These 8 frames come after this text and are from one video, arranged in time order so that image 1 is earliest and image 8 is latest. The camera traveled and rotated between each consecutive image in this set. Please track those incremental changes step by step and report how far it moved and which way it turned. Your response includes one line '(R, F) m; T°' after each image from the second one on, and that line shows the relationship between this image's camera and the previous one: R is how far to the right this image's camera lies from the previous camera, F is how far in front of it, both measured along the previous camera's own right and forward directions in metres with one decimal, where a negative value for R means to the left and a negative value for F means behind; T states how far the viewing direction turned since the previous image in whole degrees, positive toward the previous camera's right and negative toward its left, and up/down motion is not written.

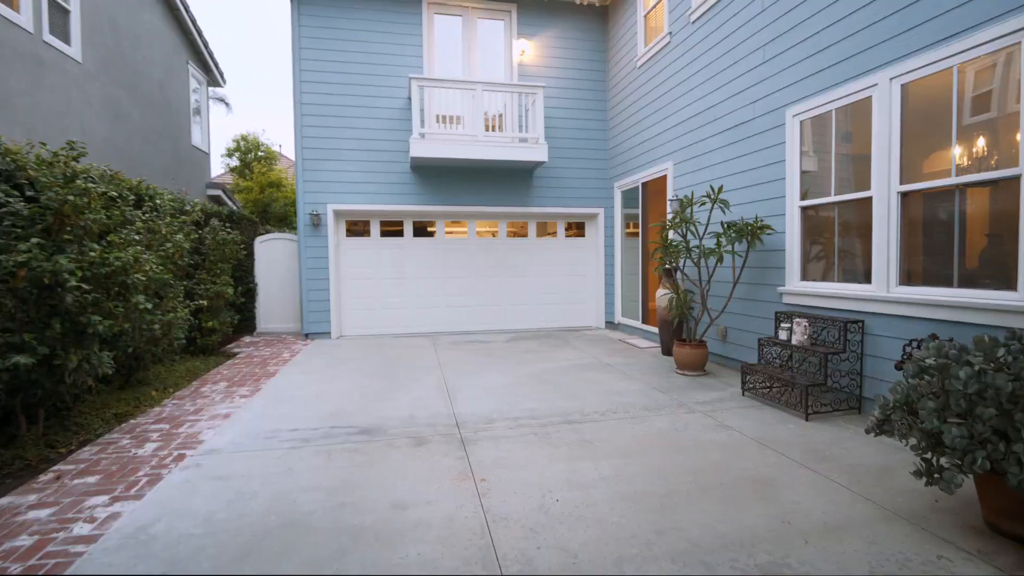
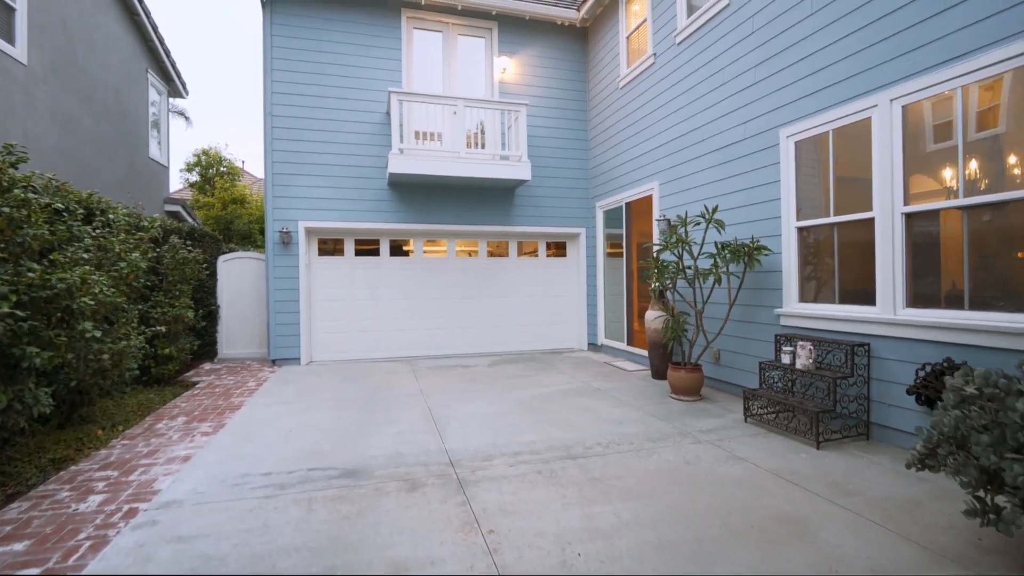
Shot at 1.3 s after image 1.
(-0.2, +0.3) m; +4°
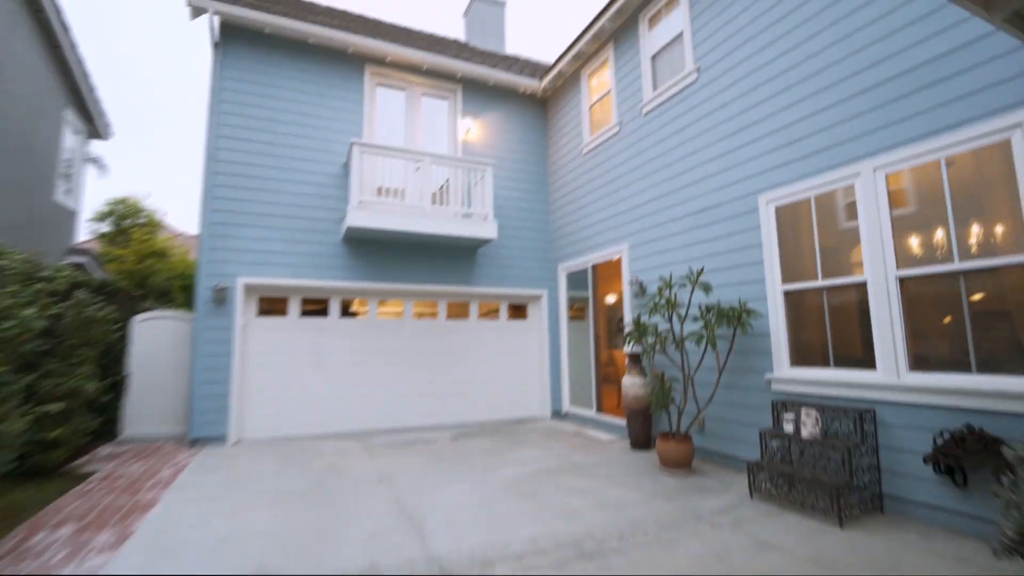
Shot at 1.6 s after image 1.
(-0.4, +0.4) m; +8°
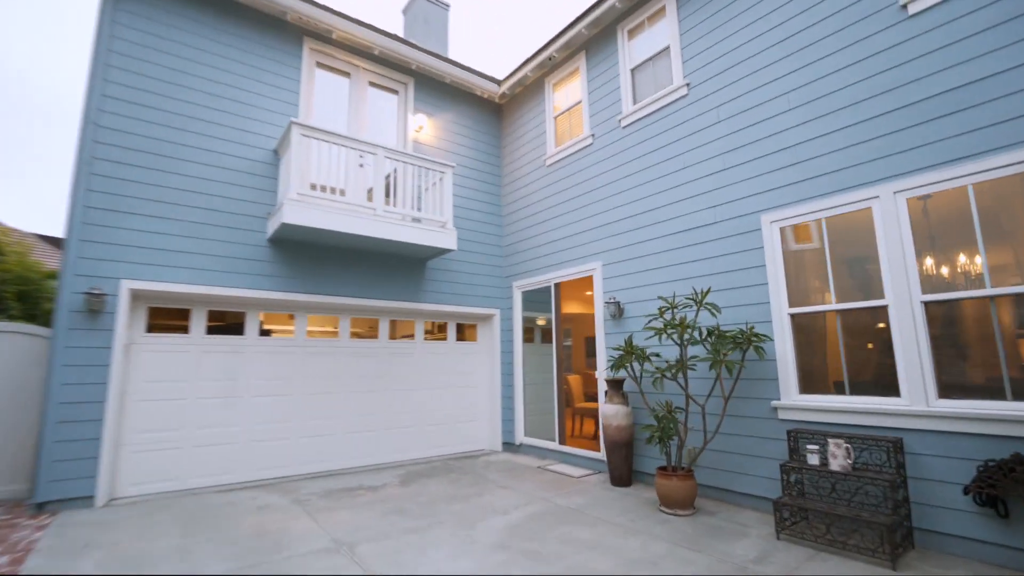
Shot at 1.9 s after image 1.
(-0.8, +0.8) m; +12°
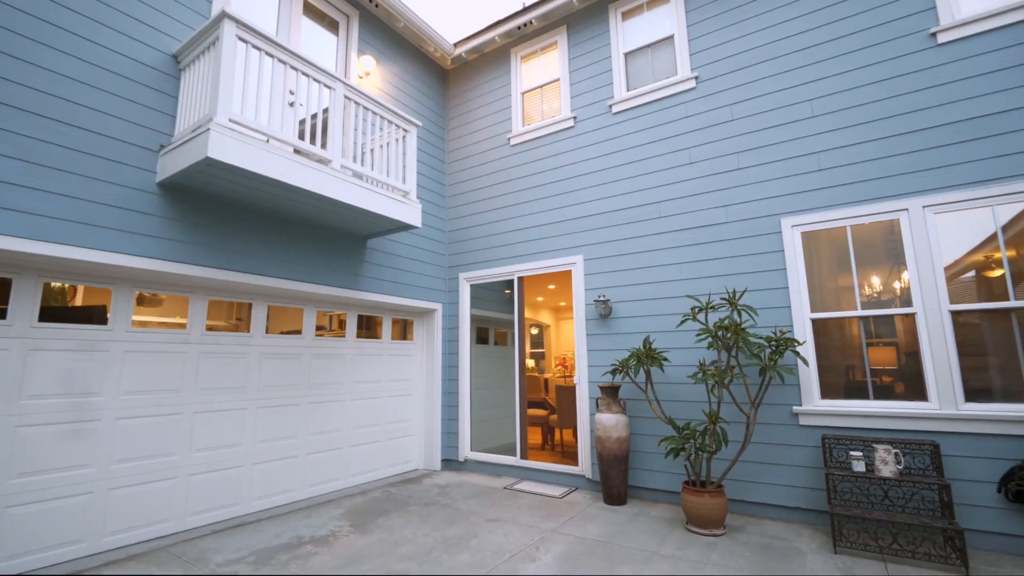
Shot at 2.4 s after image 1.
(-1.4, +1.1) m; +19°
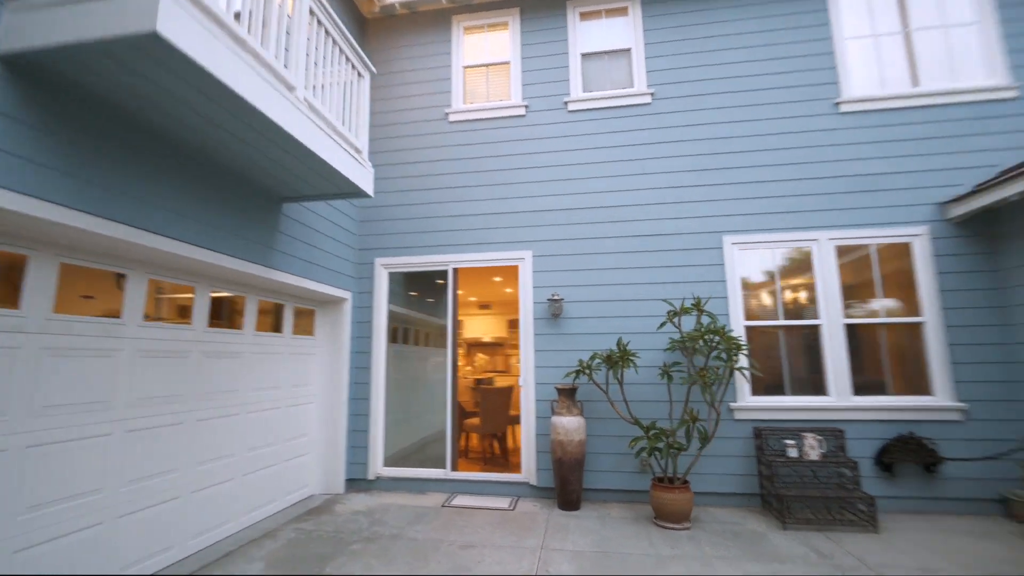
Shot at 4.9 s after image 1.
(-1.5, +0.8) m; +24°
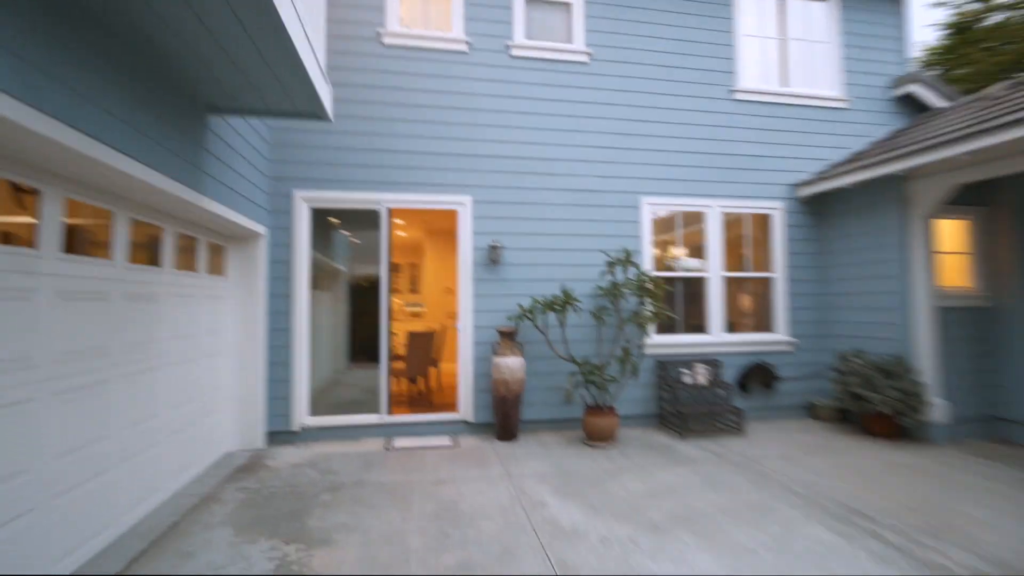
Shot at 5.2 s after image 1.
(-1.1, +0.1) m; +20°
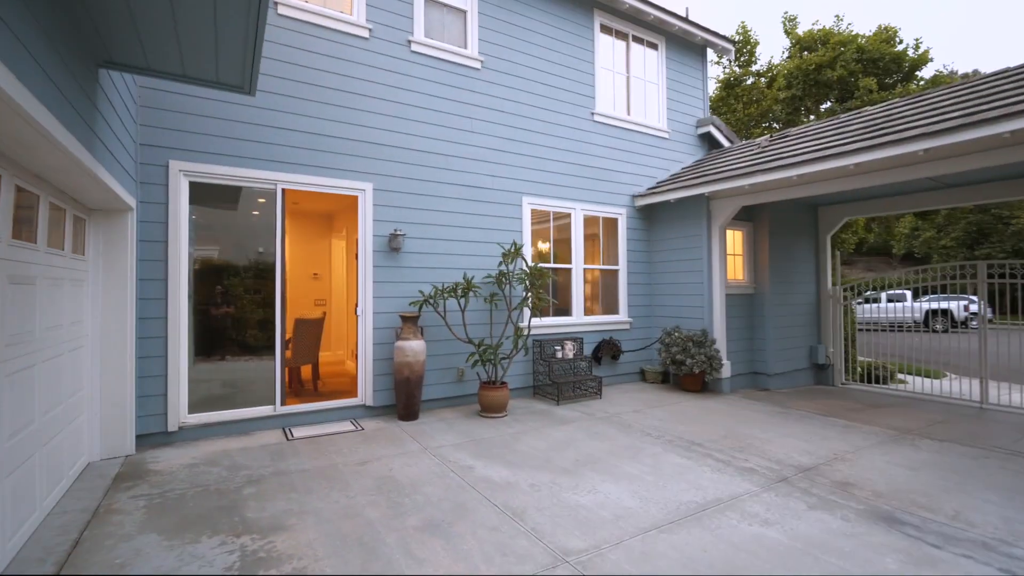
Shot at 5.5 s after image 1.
(-0.9, -0.3) m; +21°
